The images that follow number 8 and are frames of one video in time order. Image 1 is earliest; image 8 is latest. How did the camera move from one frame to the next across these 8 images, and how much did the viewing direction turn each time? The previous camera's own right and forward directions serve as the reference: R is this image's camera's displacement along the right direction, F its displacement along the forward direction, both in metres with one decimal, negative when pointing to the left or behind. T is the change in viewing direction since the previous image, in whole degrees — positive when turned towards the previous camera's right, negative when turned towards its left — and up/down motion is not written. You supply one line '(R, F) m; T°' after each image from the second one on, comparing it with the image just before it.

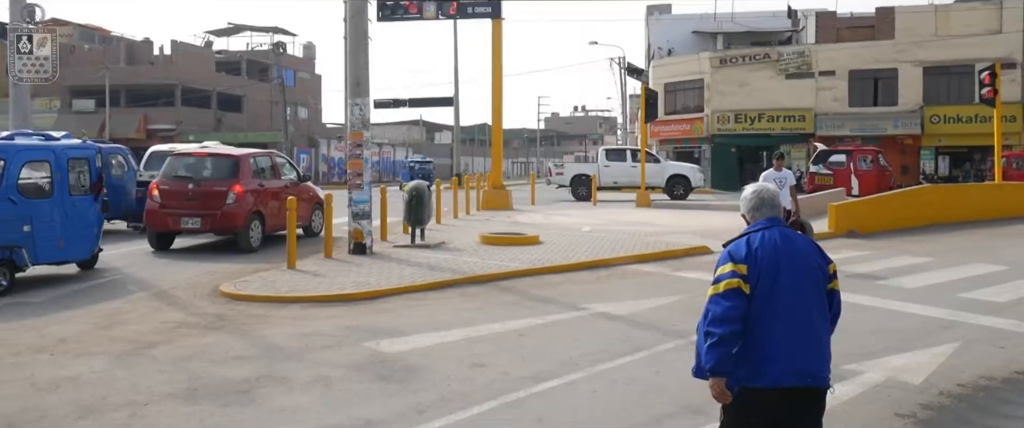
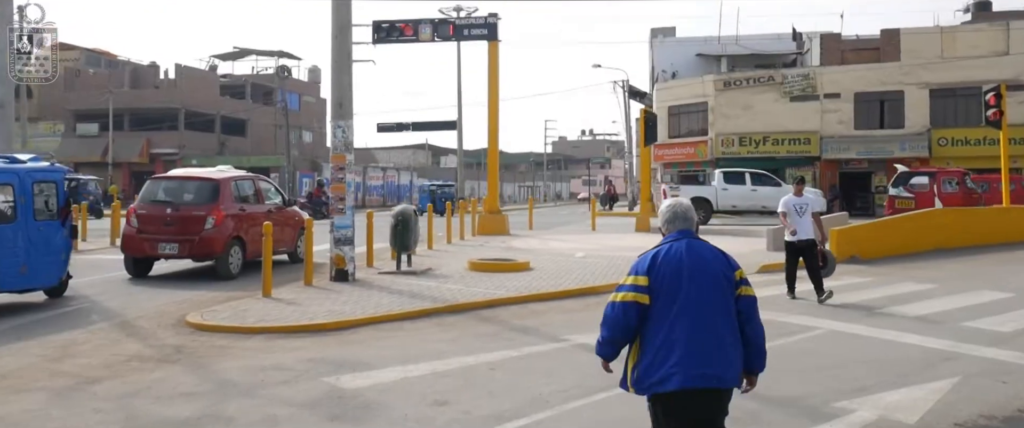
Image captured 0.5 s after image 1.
(+0.3, +0.4) m; -1°
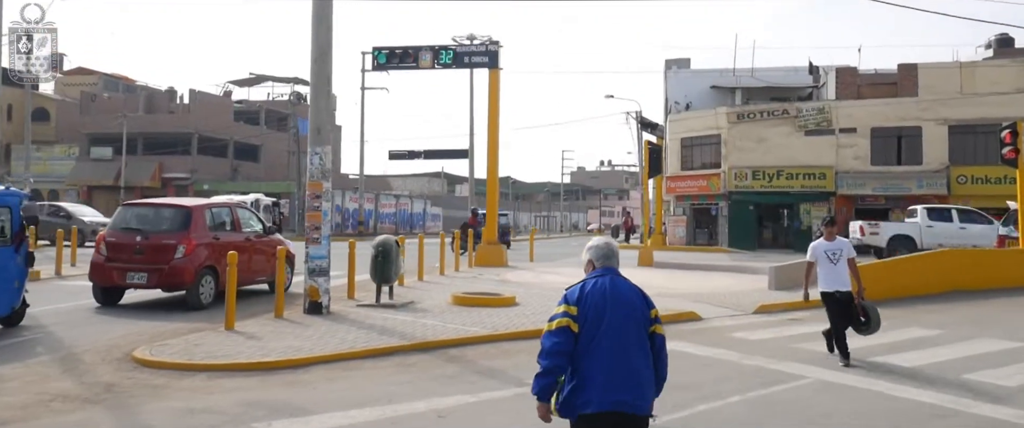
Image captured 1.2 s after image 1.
(+0.5, +0.5) m; -1°
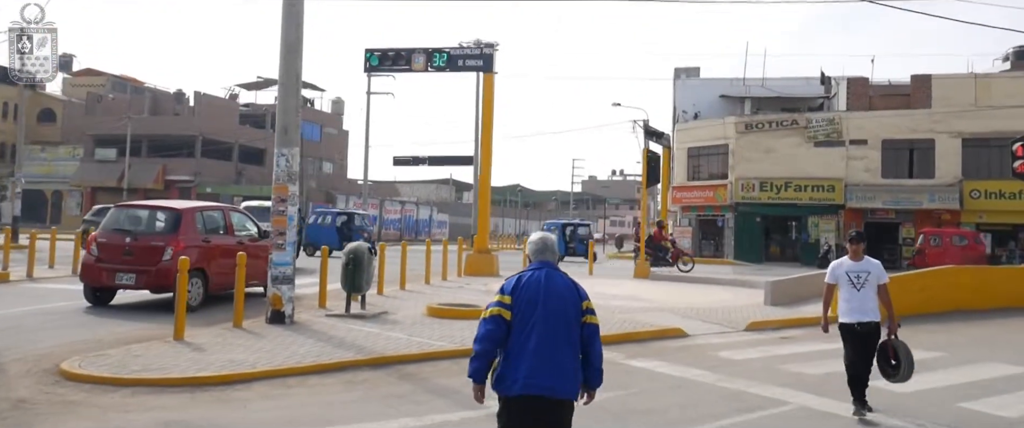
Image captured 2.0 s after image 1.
(+0.5, +0.6) m; -1°
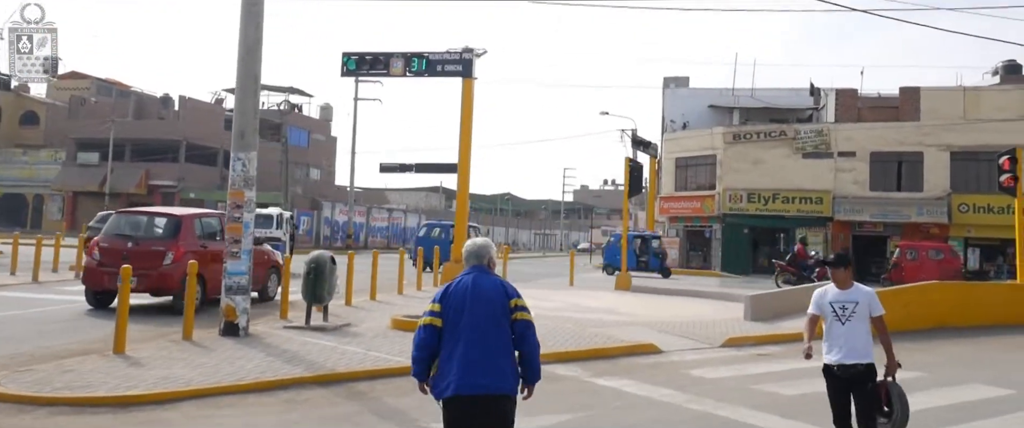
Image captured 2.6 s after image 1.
(+0.4, +0.4) m; 0°
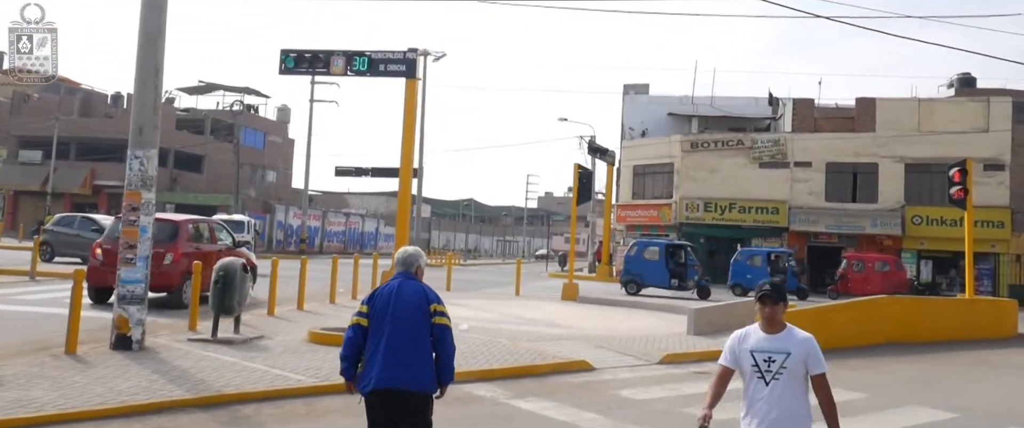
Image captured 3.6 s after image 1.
(+0.6, +0.7) m; +2°
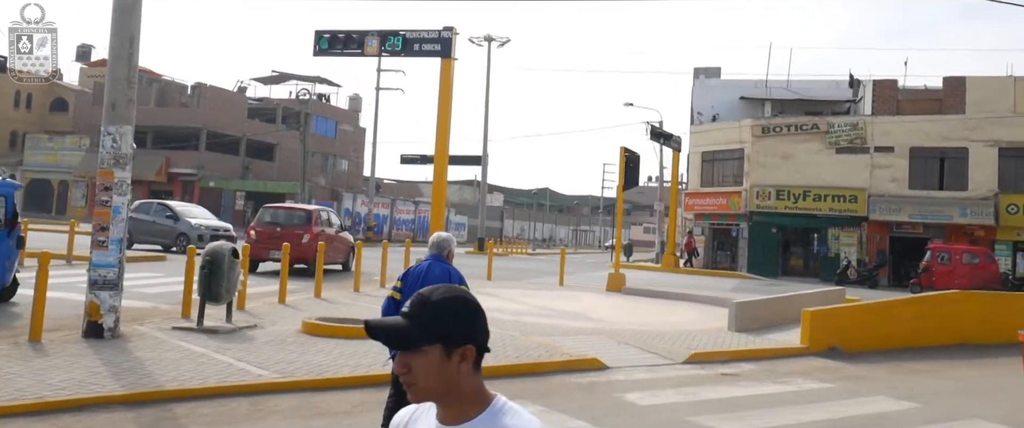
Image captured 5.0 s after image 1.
(+1.0, +1.0) m; -6°
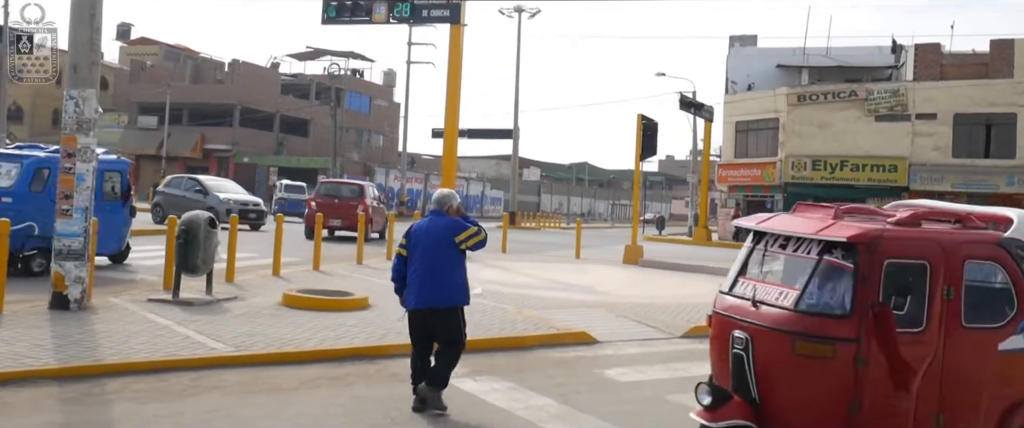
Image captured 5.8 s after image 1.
(+0.7, +0.6) m; -3°
